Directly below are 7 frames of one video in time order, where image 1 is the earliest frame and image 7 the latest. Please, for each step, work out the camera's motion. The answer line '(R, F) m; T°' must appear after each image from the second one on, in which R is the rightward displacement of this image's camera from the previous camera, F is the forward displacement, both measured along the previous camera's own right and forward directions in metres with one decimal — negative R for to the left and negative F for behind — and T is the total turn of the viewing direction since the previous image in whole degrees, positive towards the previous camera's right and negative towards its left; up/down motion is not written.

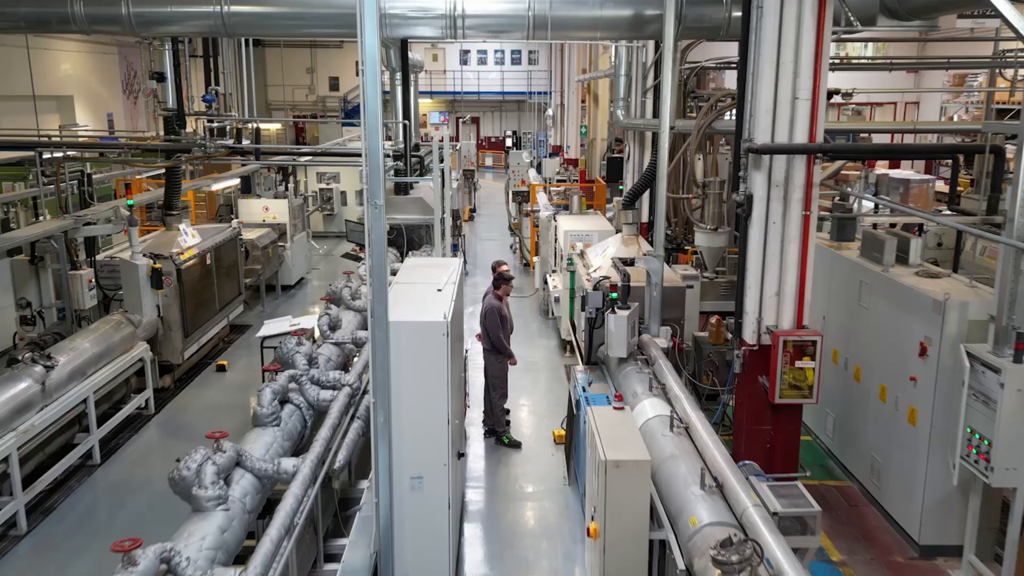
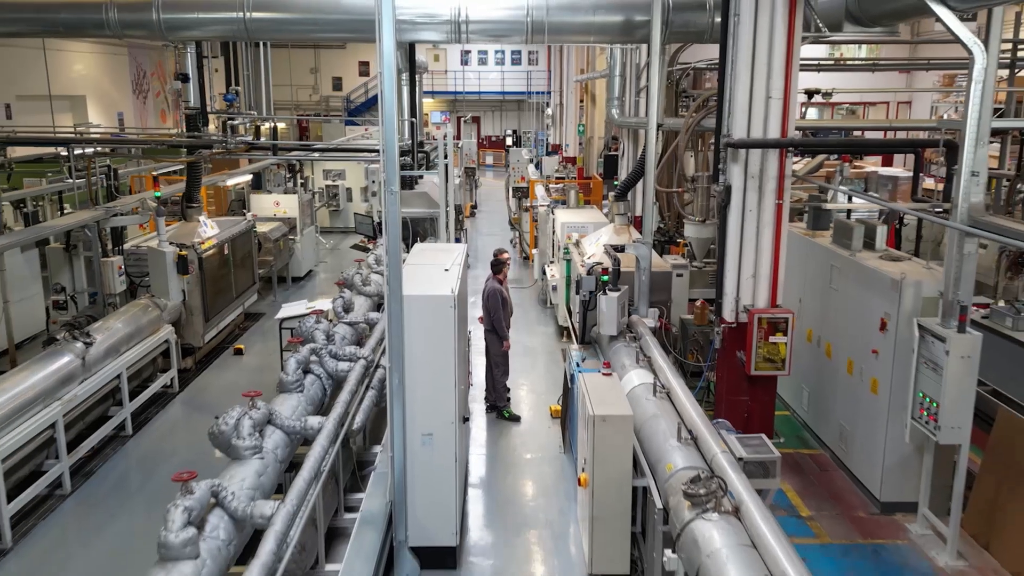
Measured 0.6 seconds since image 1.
(0.0, -0.4) m; 0°
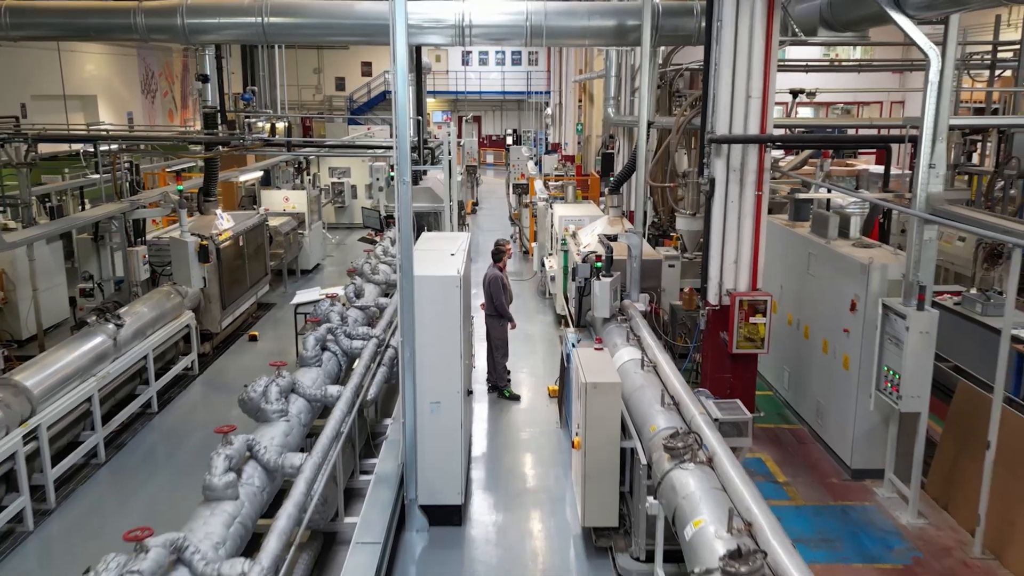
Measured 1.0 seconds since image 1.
(0.0, -0.4) m; 0°
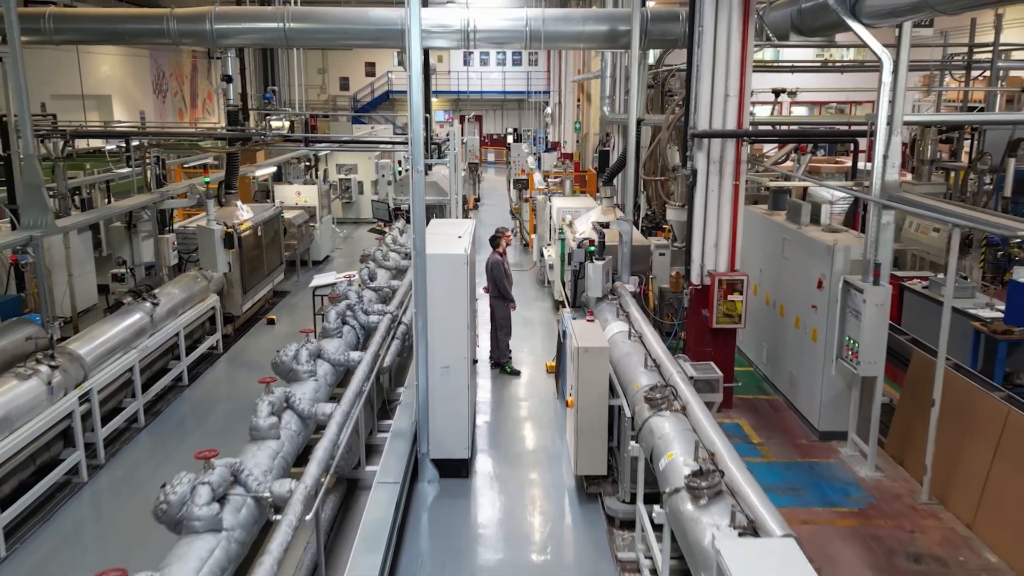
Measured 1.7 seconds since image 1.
(0.0, -0.5) m; 0°
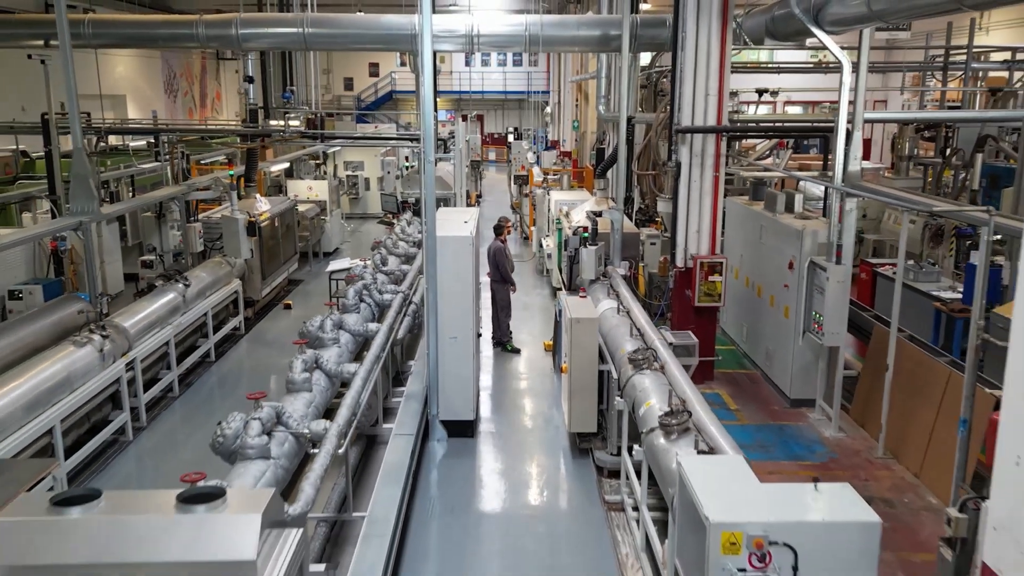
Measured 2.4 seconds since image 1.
(0.0, -0.6) m; 0°
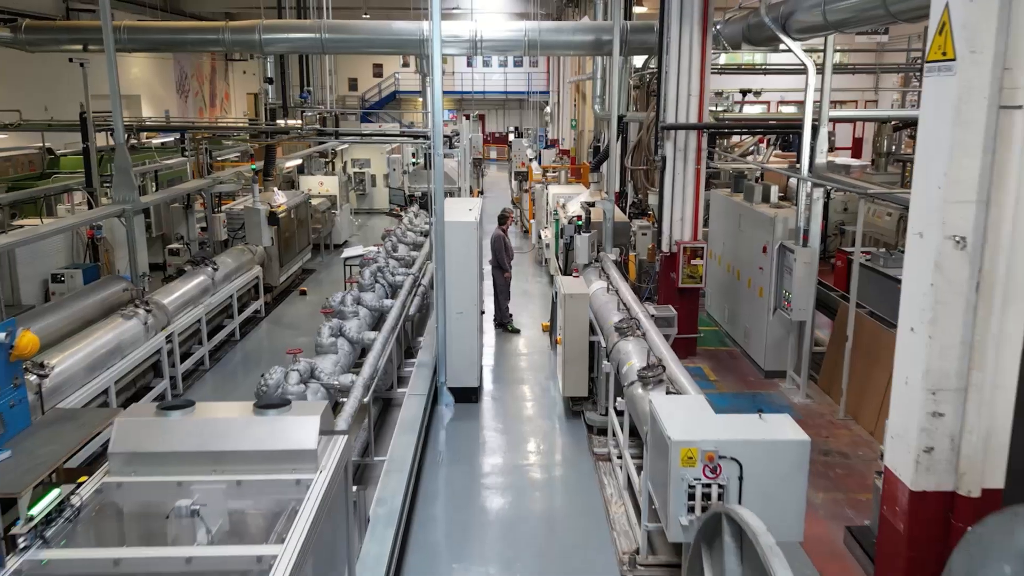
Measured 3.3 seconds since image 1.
(0.0, -0.6) m; 0°
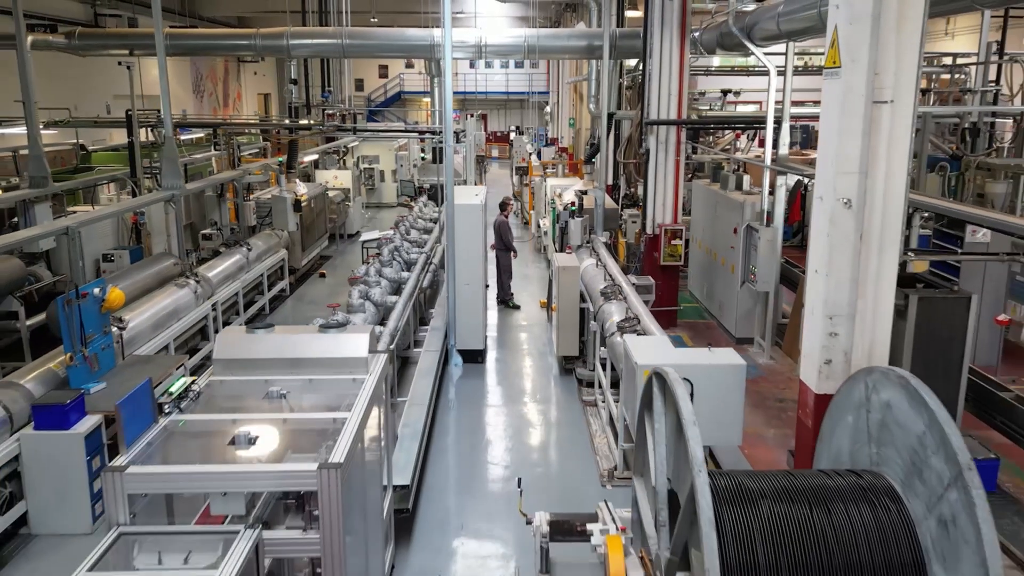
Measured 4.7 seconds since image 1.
(0.0, -0.9) m; 0°
